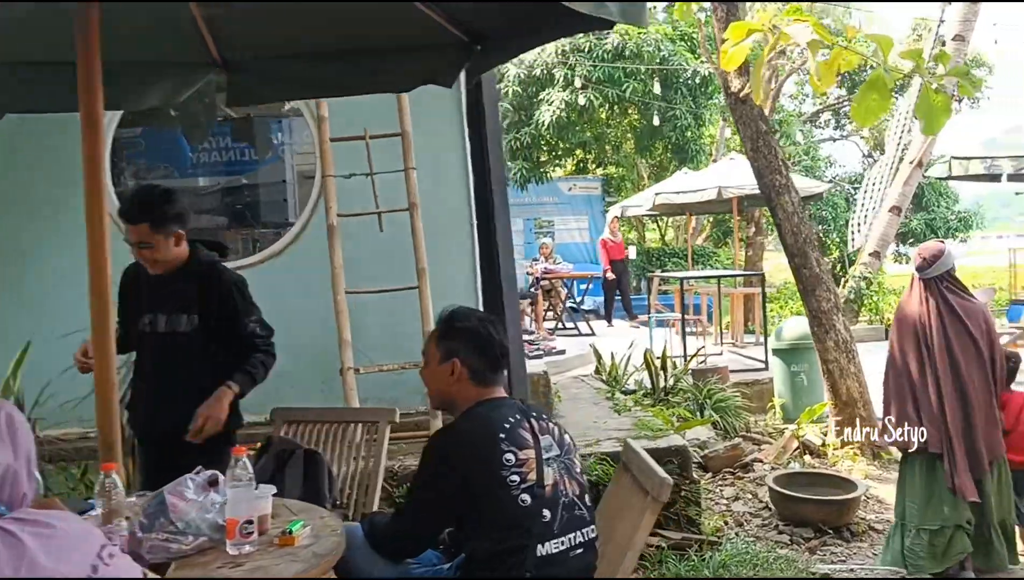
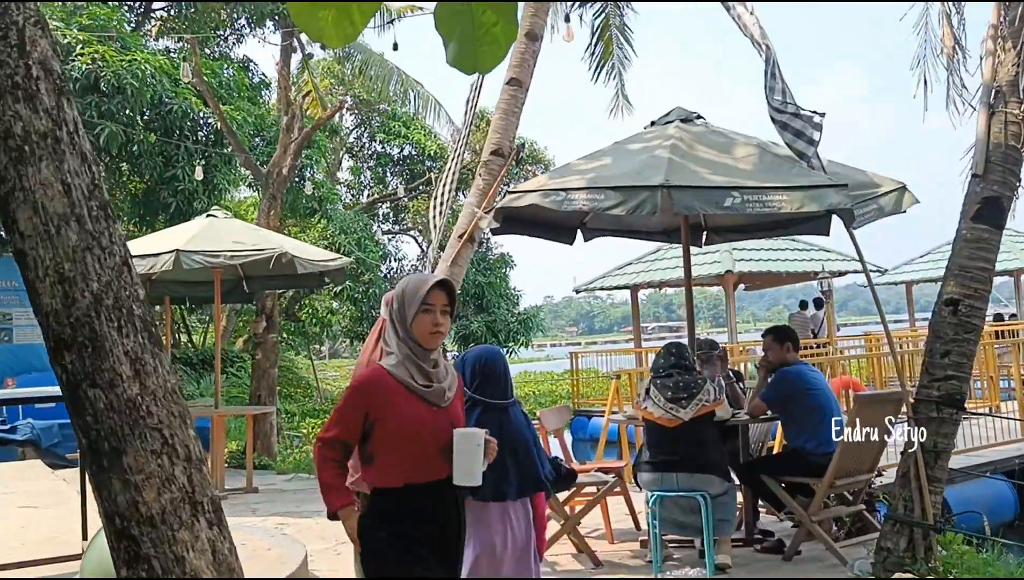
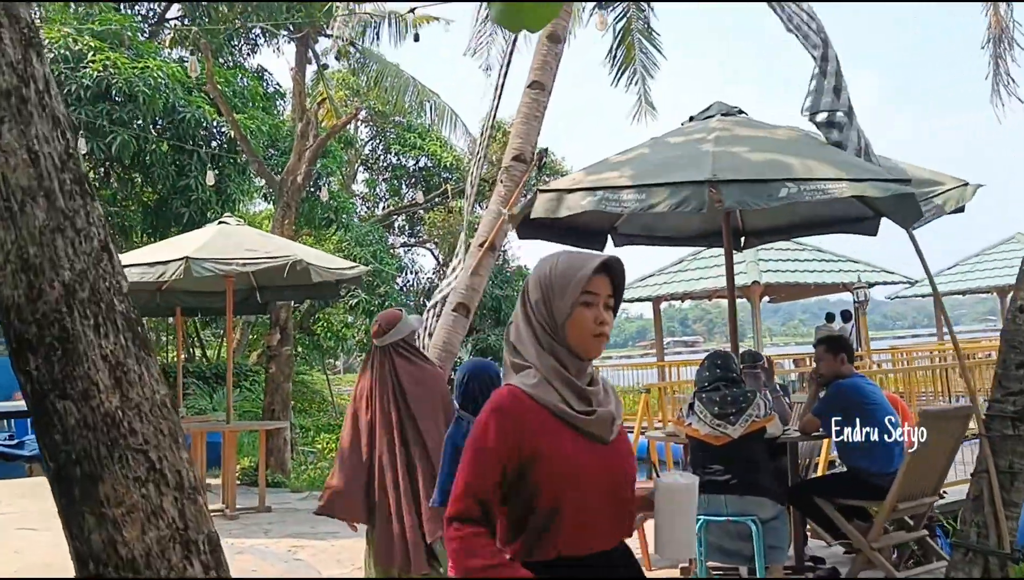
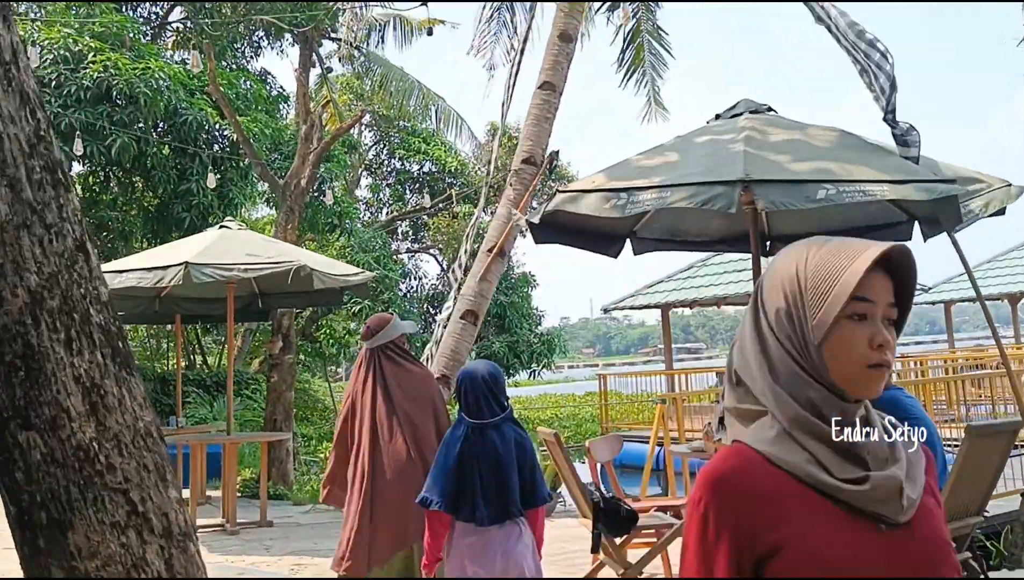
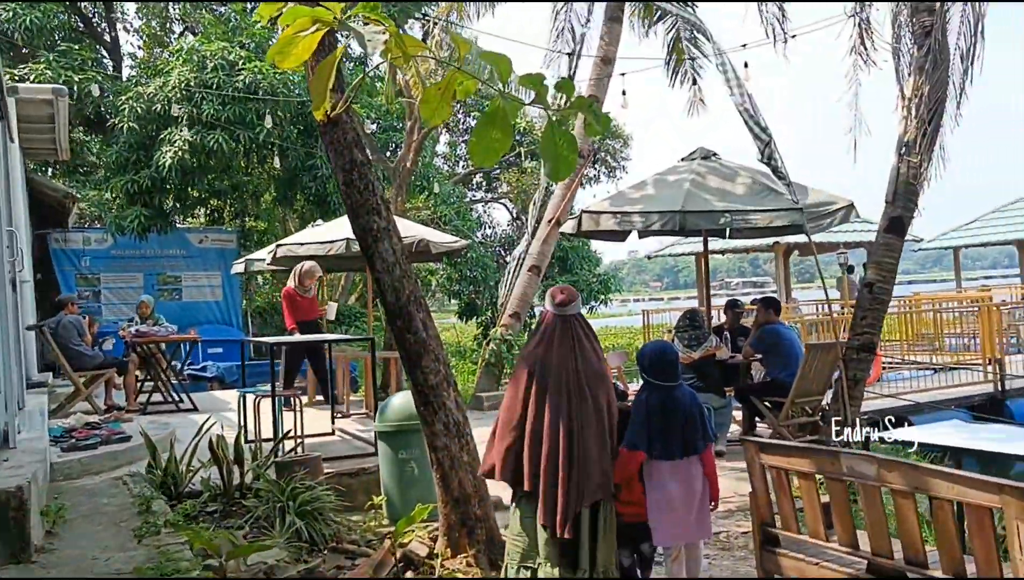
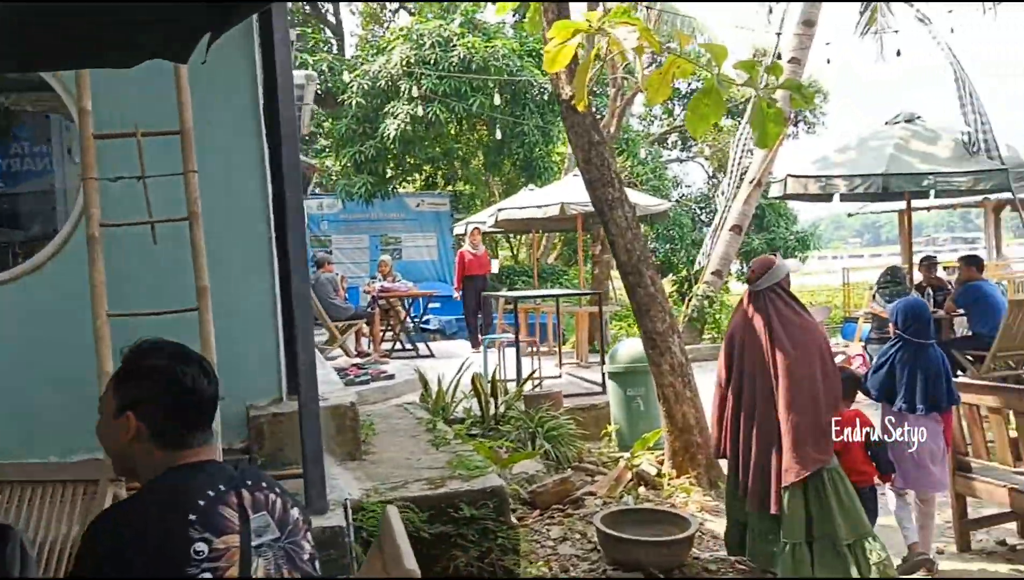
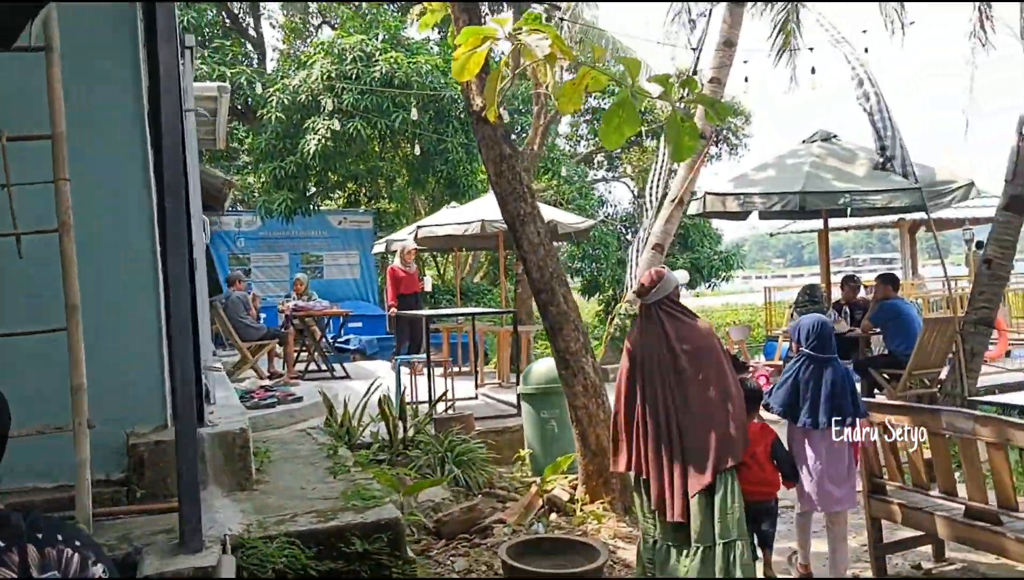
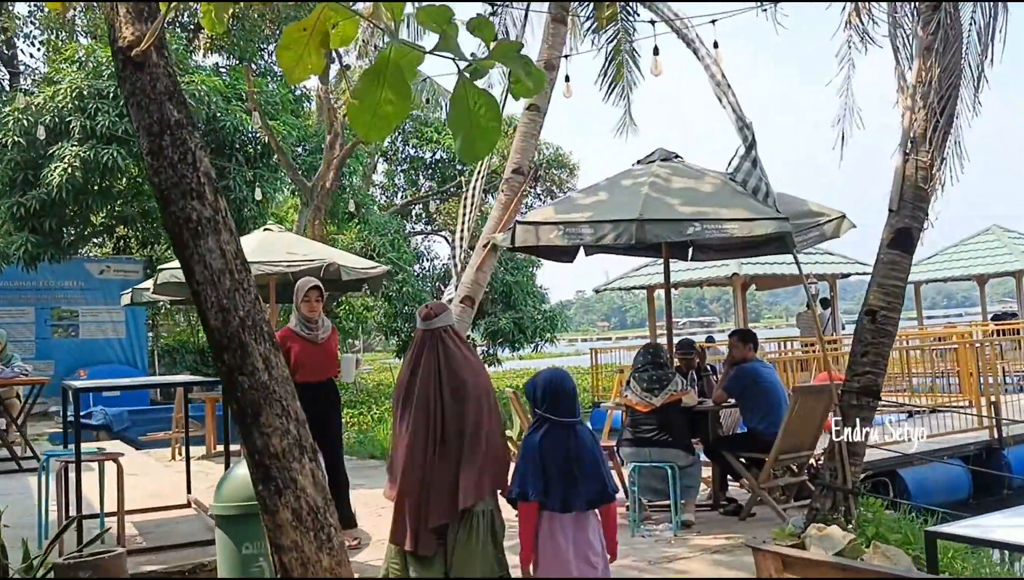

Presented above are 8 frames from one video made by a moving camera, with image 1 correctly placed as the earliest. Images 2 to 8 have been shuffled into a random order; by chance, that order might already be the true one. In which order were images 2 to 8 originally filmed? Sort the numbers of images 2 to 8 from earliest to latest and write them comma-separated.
6, 7, 5, 8, 2, 3, 4
